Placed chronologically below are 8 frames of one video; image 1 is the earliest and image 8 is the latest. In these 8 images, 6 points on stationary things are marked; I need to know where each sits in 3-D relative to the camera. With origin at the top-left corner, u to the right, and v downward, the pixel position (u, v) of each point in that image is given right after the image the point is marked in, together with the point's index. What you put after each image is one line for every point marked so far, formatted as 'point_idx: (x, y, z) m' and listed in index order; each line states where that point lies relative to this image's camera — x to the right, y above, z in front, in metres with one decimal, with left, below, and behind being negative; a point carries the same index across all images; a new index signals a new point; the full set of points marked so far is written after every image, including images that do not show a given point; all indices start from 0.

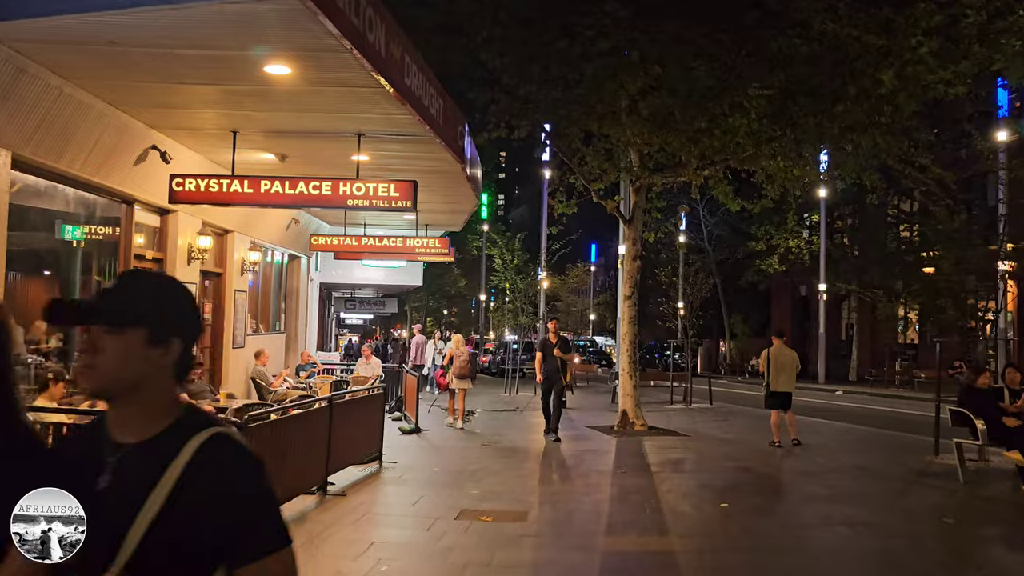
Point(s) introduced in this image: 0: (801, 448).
0: (+4.4, -2.4, +12.8) m
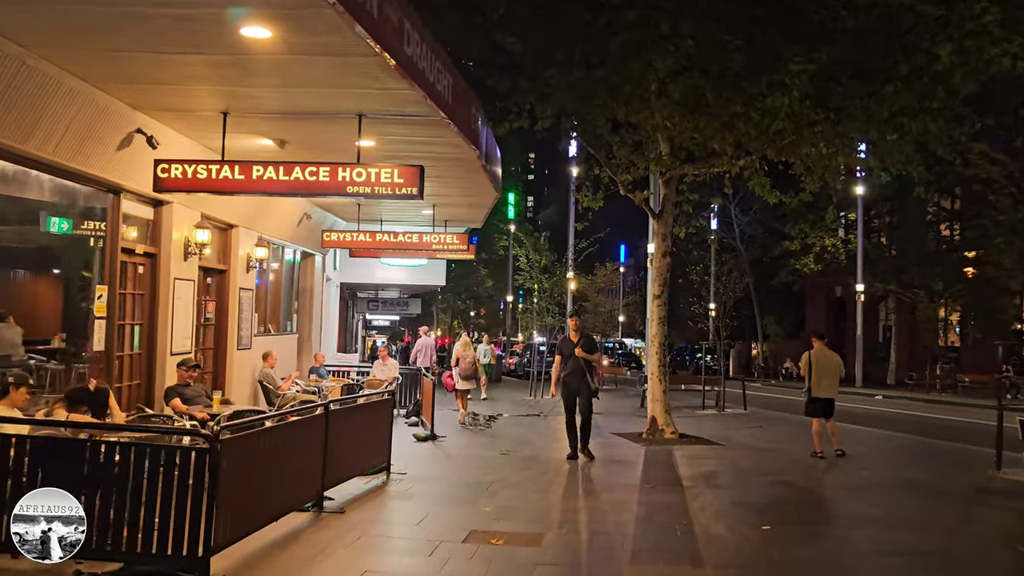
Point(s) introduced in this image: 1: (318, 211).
0: (+4.6, -2.4, +11.8) m
1: (-3.6, +1.4, +15.7) m
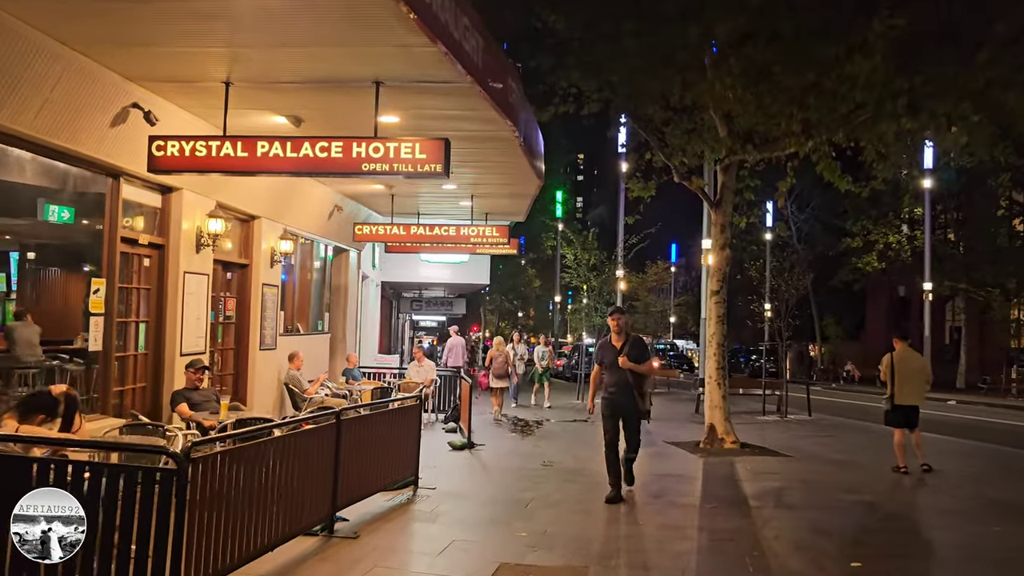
0: (+5.2, -2.3, +10.4) m
1: (-2.8, +1.5, +14.8) m
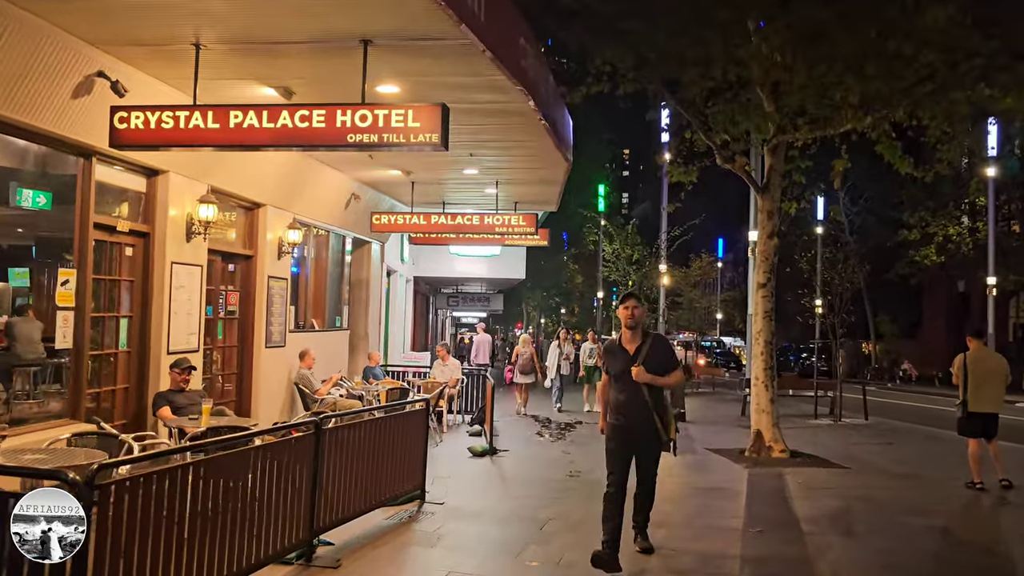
0: (+5.4, -2.2, +9.2) m
1: (-2.4, +1.6, +13.9) m
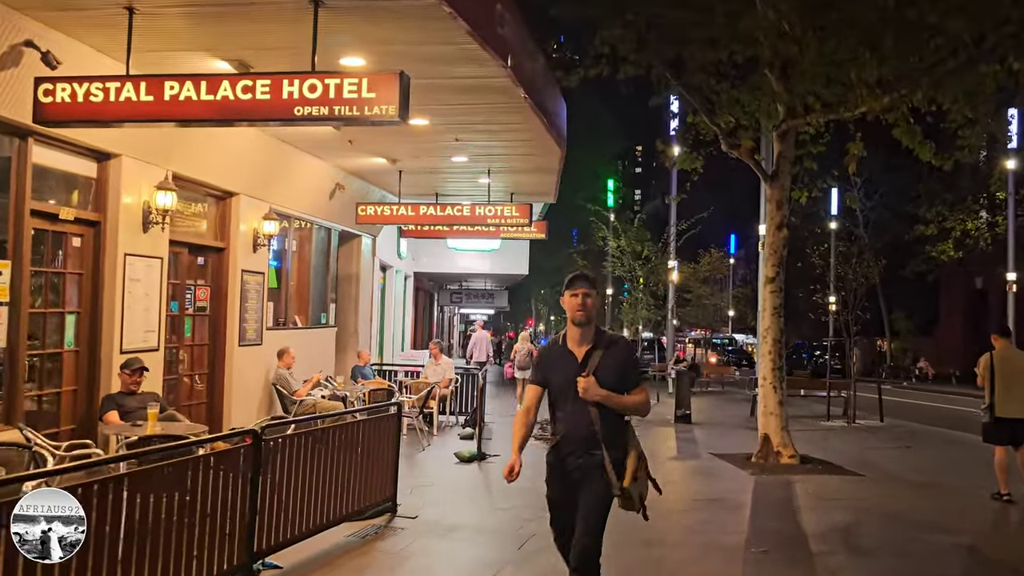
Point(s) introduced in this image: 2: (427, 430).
0: (+5.2, -2.1, +8.4) m
1: (-2.5, +1.7, +13.2) m
2: (-1.3, -2.2, +13.2) m
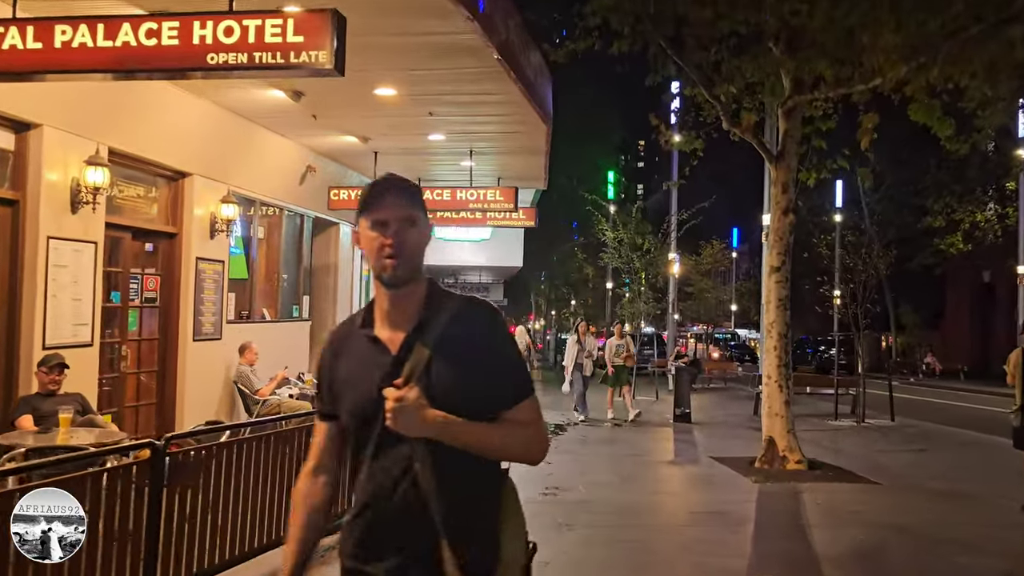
0: (+5.0, -2.0, +7.4) m
1: (-2.7, +1.8, +12.3) m
2: (-1.5, -2.1, +12.3) m
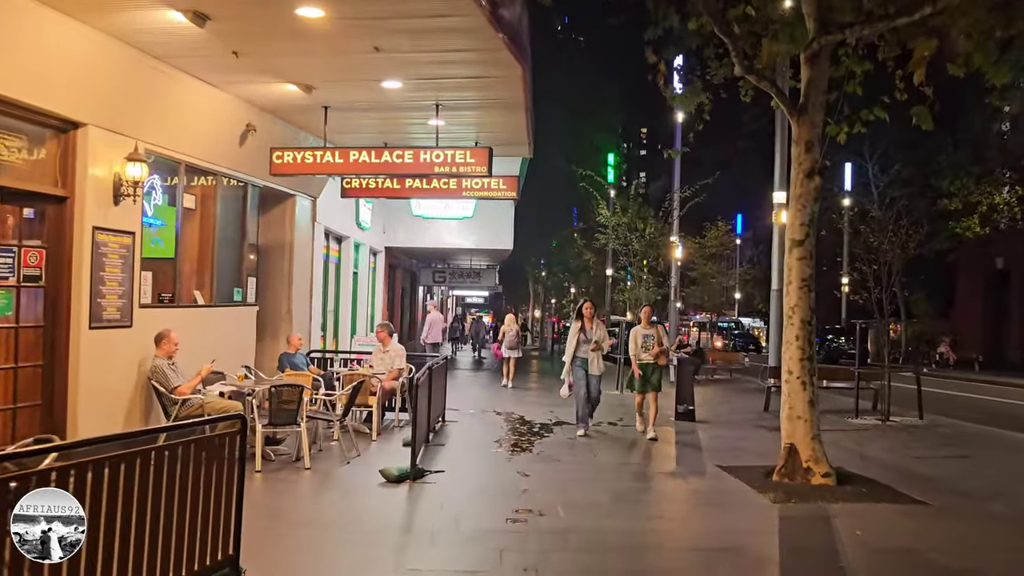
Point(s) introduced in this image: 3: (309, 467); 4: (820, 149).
0: (+4.7, -1.8, +5.7) m
1: (-3.0, +2.1, +10.6) m
2: (-1.8, -1.8, +10.6) m
3: (-2.1, -1.8, +8.6) m
4: (+3.2, +1.5, +9.0) m
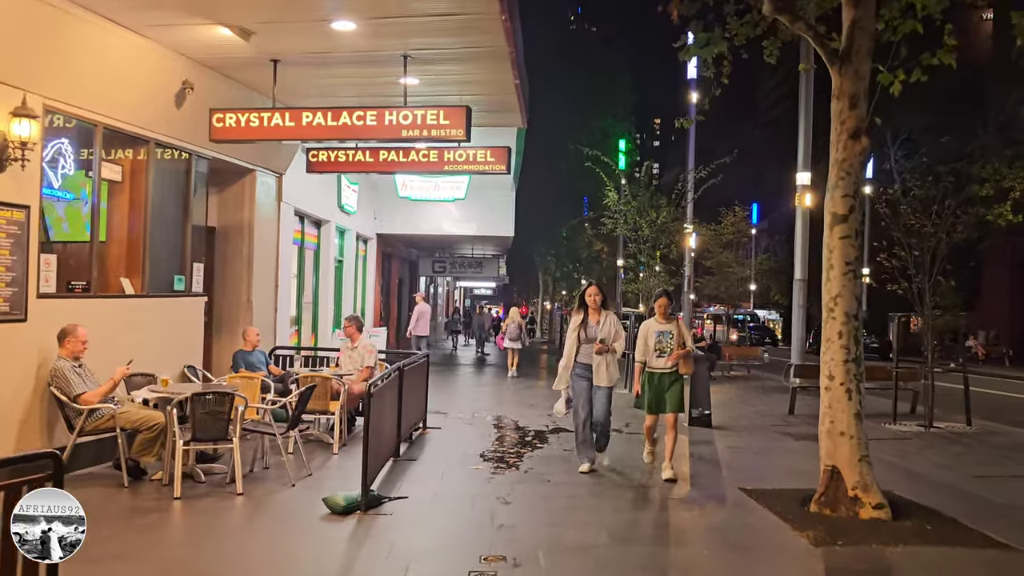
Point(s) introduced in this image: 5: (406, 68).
0: (+4.5, -1.7, +4.1) m
1: (-3.1, +2.2, +9.1) m
2: (-1.9, -1.7, +9.1) m
3: (-2.2, -1.7, +7.1) m
4: (+3.1, +1.6, +7.4) m
5: (-1.0, +2.2, +8.7) m
